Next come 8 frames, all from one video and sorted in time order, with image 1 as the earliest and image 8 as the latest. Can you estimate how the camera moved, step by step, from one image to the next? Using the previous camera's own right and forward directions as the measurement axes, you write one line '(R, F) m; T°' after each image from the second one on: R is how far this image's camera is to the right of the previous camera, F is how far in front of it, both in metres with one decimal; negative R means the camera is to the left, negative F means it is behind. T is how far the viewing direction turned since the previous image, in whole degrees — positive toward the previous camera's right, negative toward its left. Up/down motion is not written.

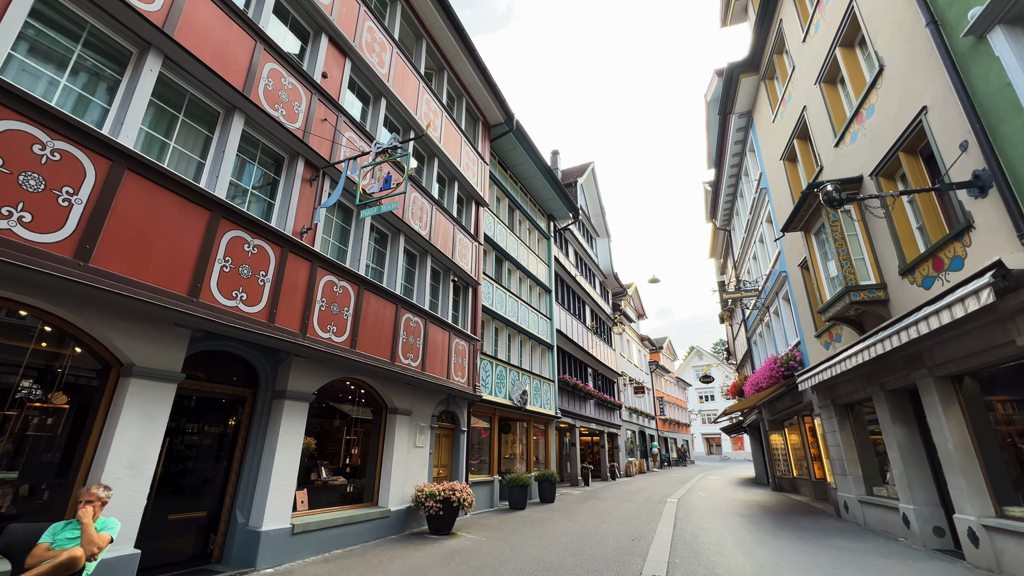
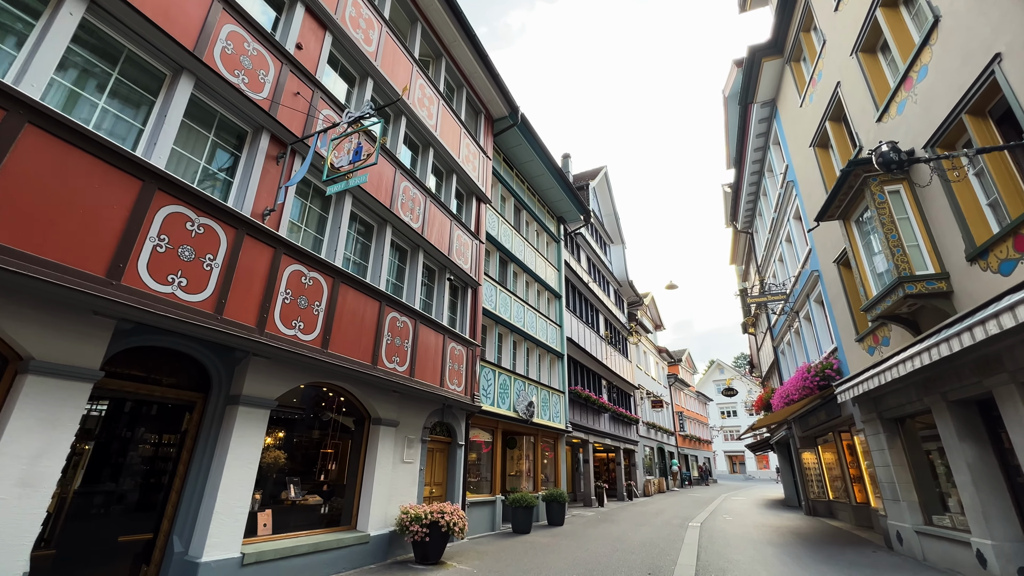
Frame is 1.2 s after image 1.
(+0.3, +1.0) m; -2°
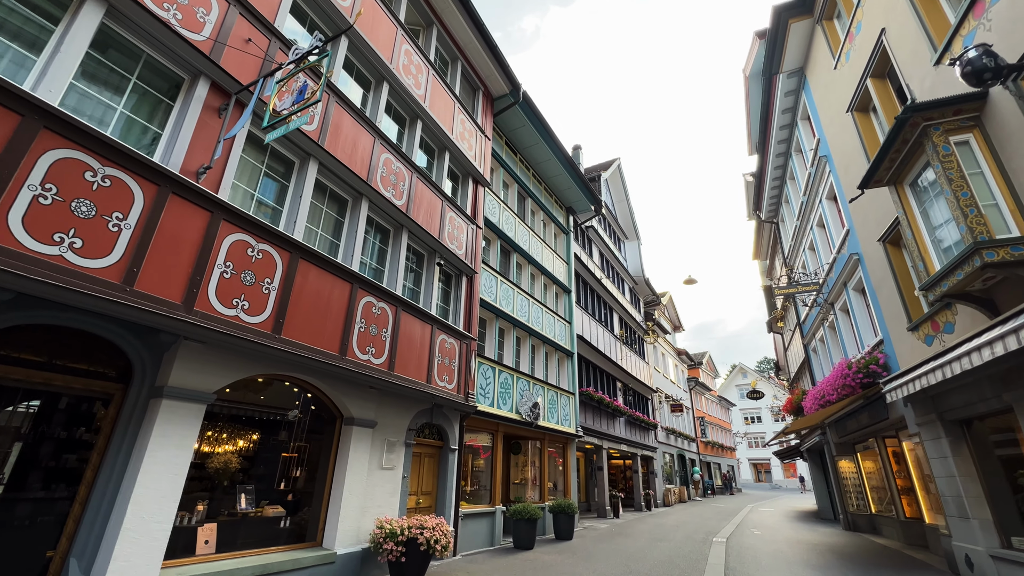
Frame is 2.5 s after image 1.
(+0.4, +1.1) m; -2°
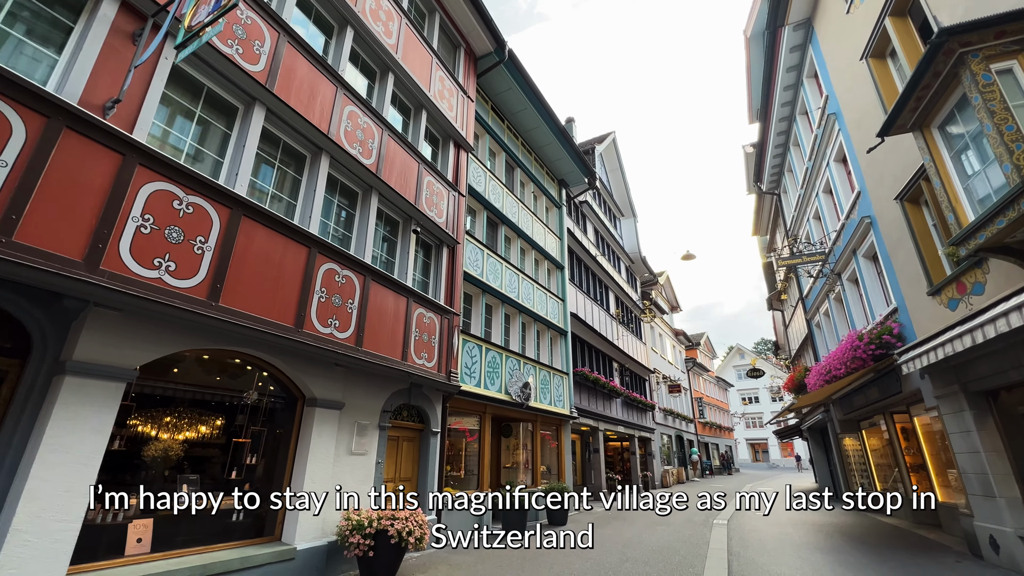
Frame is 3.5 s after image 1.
(+0.3, +0.8) m; 0°
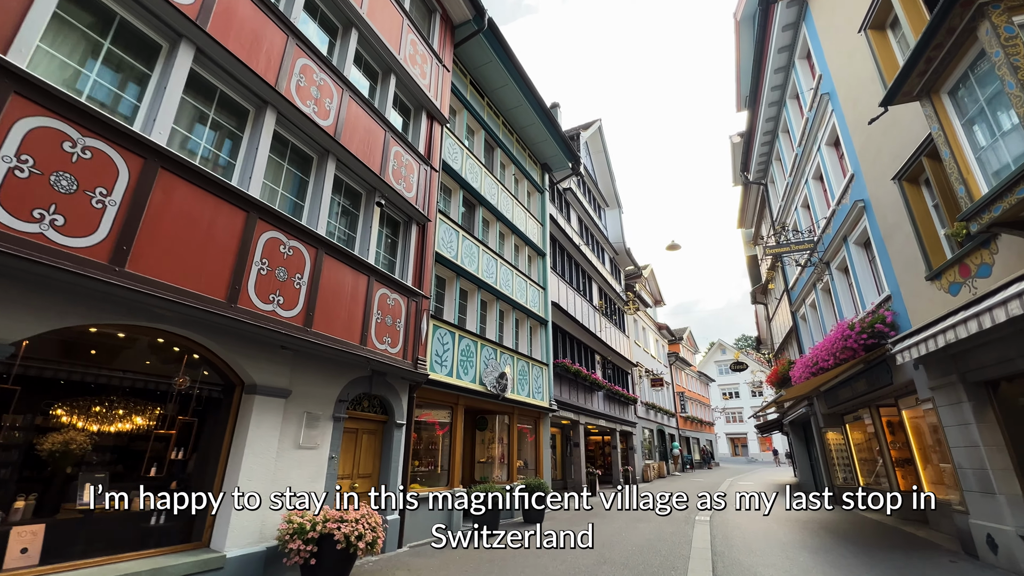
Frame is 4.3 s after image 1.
(+0.2, +0.7) m; +2°
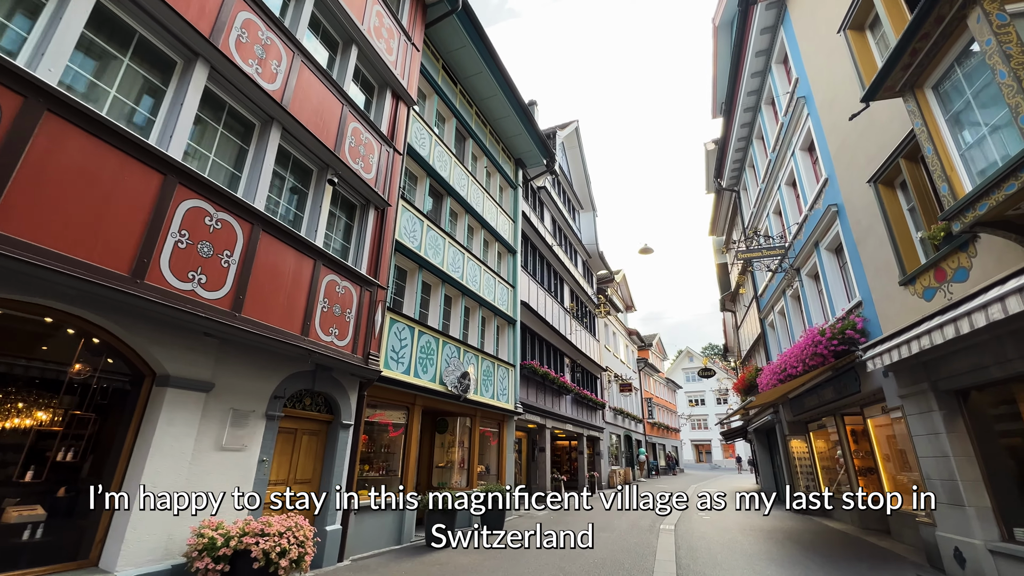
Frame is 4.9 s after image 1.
(+0.2, +0.5) m; +3°
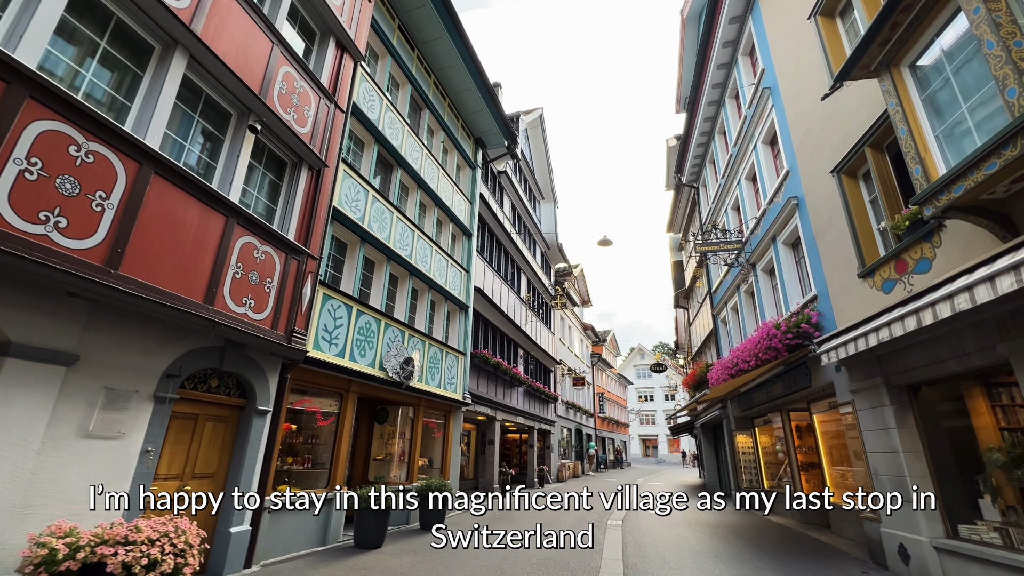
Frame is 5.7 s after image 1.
(+0.2, +0.7) m; +5°
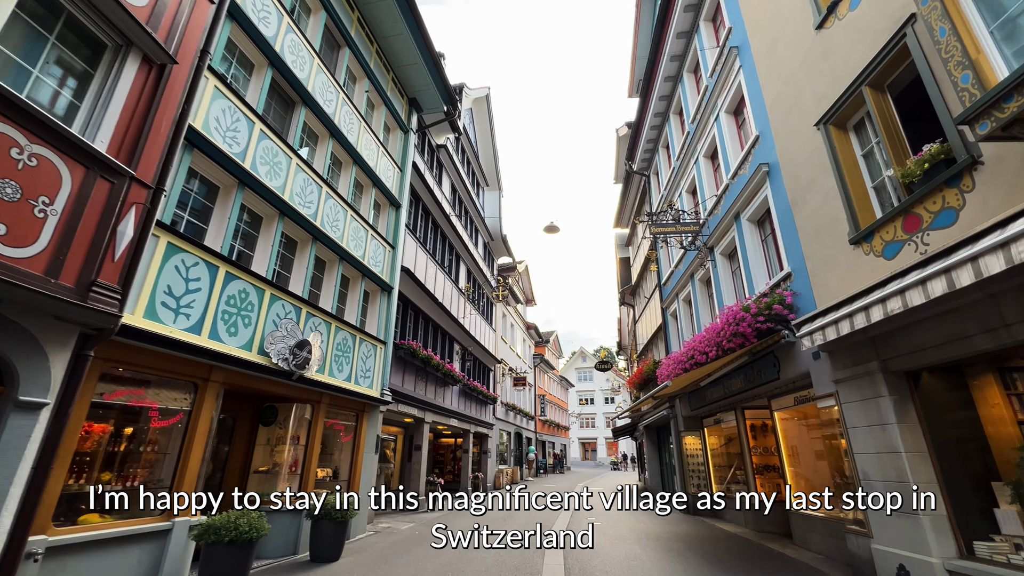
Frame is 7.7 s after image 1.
(+0.3, +1.7) m; +7°
